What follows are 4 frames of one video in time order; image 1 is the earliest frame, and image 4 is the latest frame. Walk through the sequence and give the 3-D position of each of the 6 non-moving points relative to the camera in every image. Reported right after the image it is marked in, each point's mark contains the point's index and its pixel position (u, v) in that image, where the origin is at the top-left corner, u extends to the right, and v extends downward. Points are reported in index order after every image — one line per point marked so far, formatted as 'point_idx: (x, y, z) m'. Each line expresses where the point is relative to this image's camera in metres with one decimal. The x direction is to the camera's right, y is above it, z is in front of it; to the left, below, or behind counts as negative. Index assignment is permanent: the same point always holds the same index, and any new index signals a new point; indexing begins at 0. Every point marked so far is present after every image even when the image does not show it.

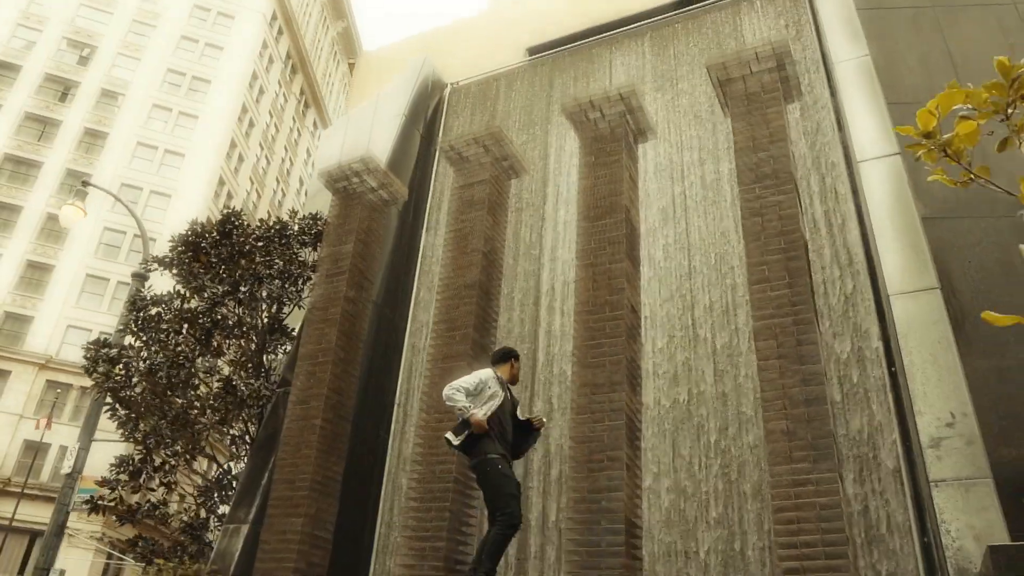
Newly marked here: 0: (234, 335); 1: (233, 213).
0: (-4.1, -0.7, +11.5) m
1: (-4.5, +1.1, +12.7) m
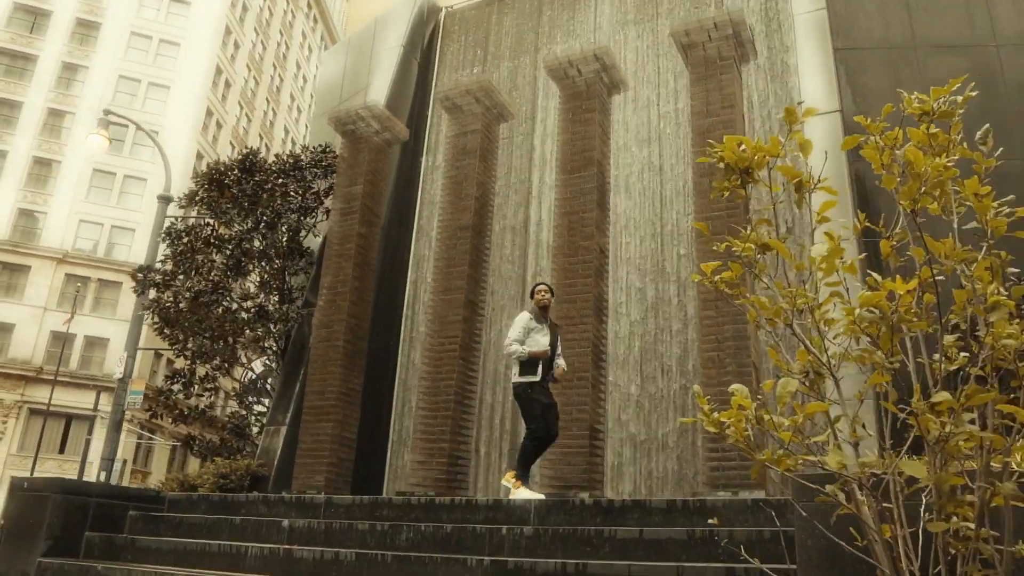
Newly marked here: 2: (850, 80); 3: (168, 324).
0: (-4.2, +0.4, +13.1) m
1: (-4.6, +2.4, +13.9) m
2: (+4.3, +2.8, +10.0) m
3: (-5.7, -0.6, +12.9) m
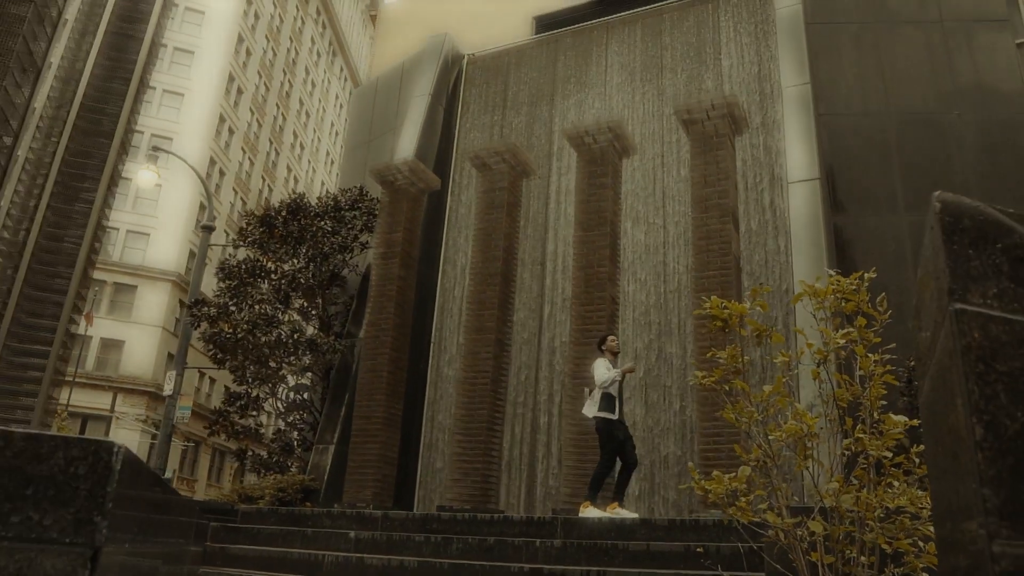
0: (-3.9, -0.1, +14.6) m
1: (-4.3, +1.8, +15.5) m
2: (+4.7, +2.1, +11.5) m
3: (-5.4, -1.2, +14.4) m
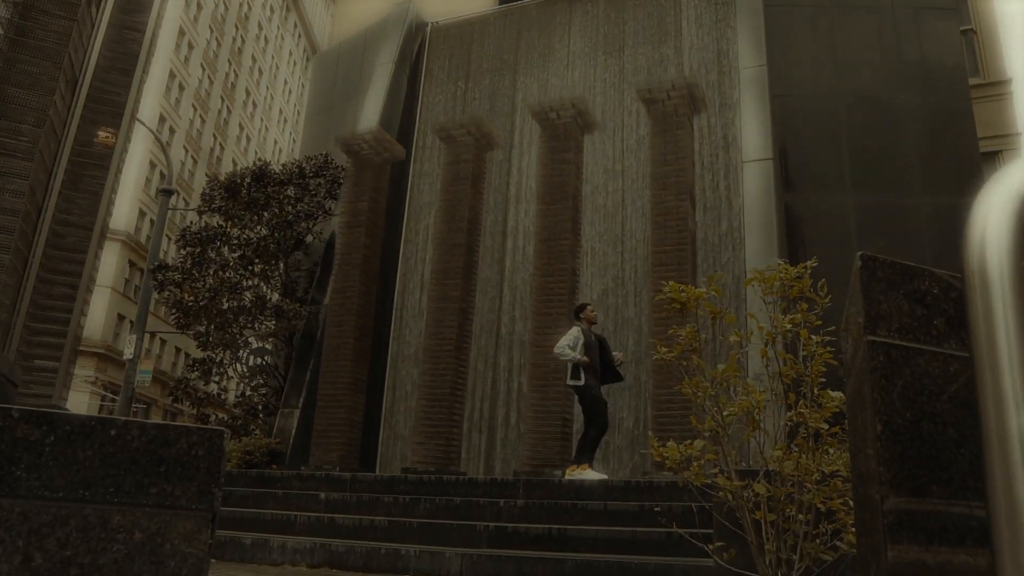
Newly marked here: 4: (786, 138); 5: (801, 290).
0: (-4.6, +0.5, +14.7) m
1: (-5.0, +2.5, +15.5) m
2: (+4.2, +2.5, +12.0) m
3: (-6.1, -0.5, +14.5) m
4: (+4.2, +2.3, +11.9) m
5: (+1.8, 0.0, +4.9) m
